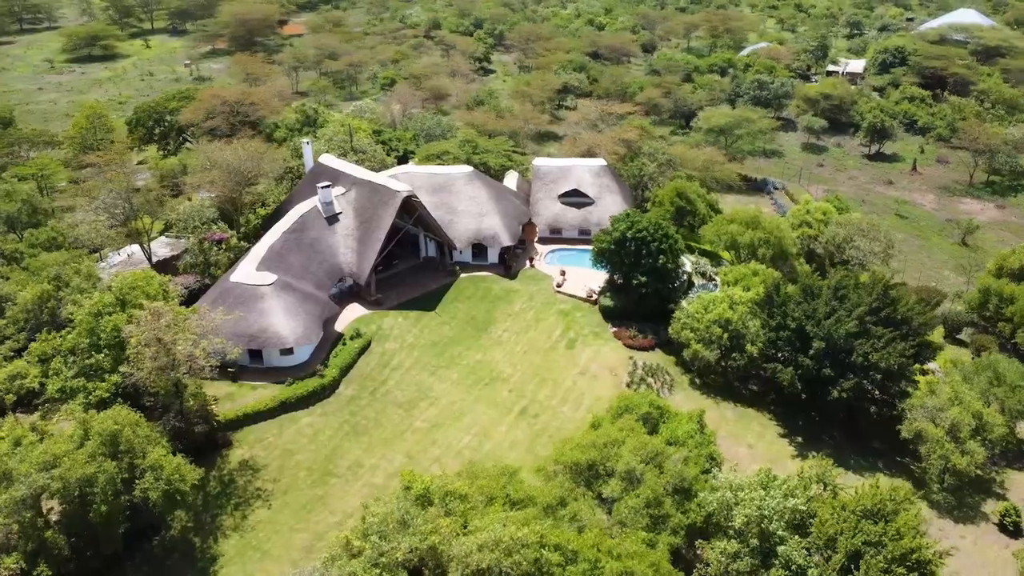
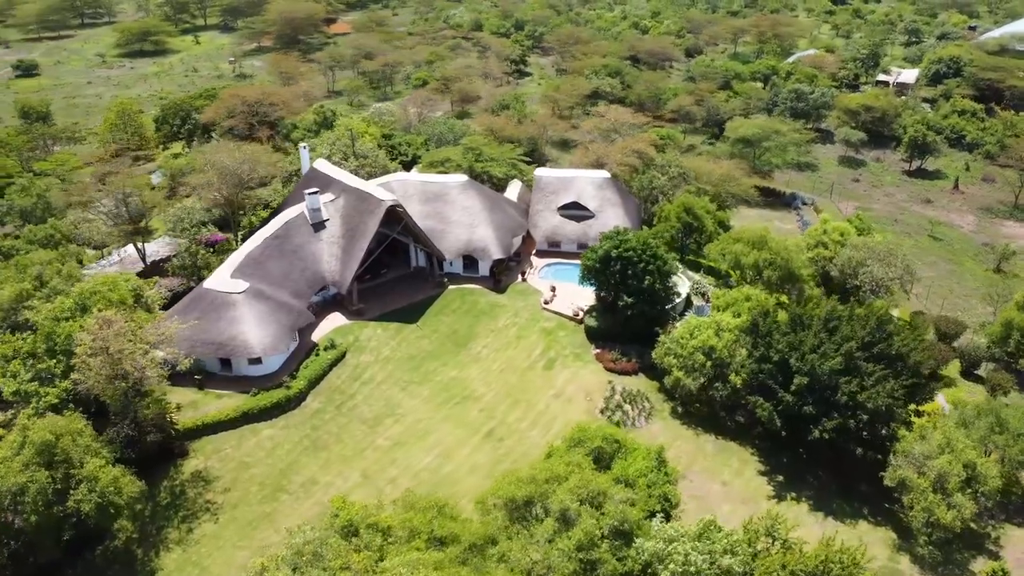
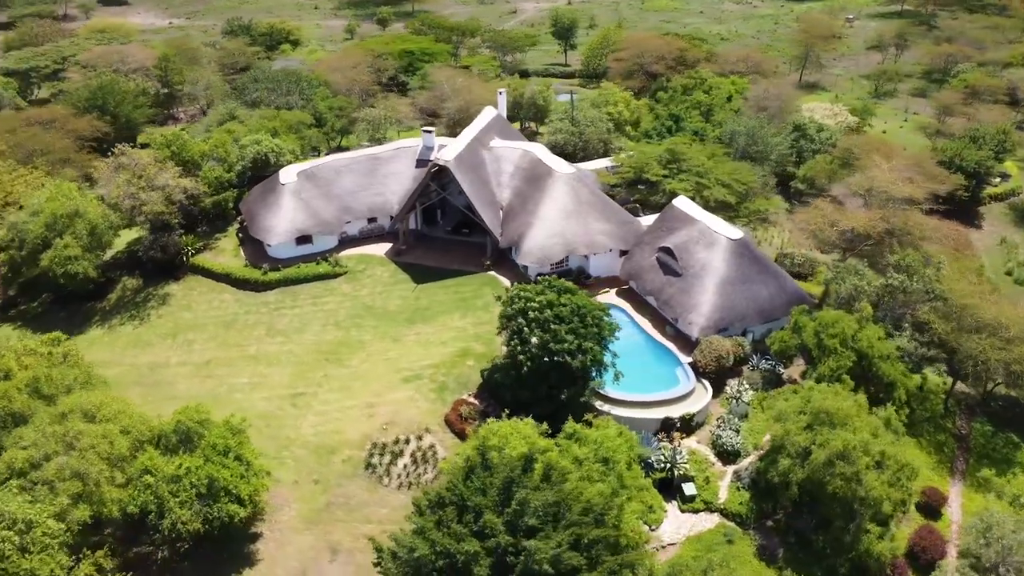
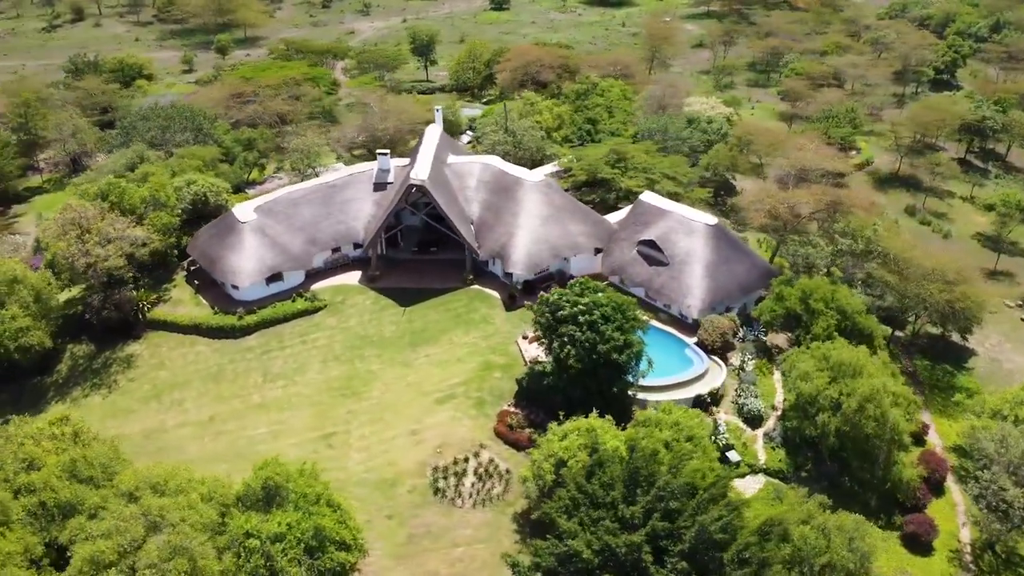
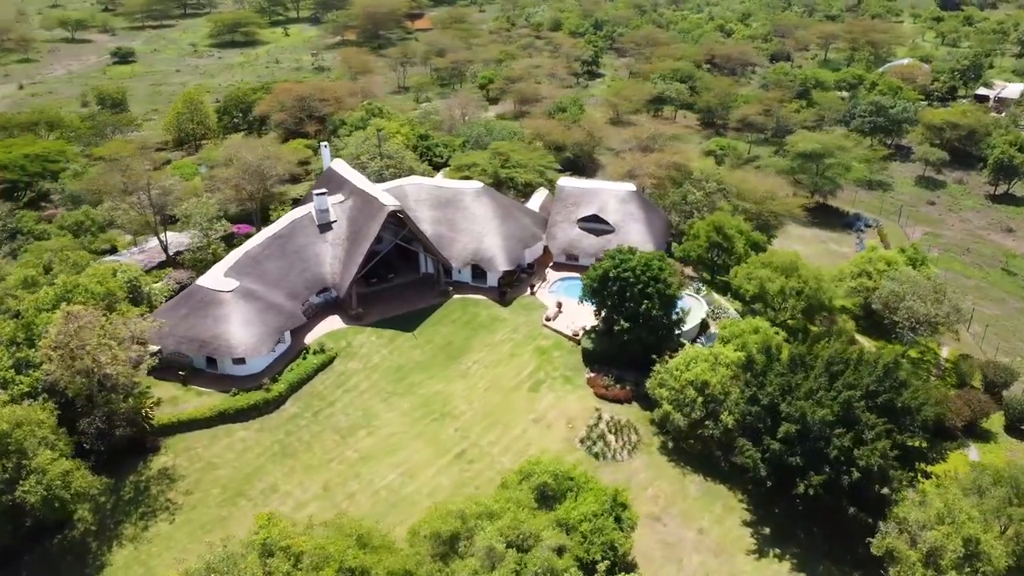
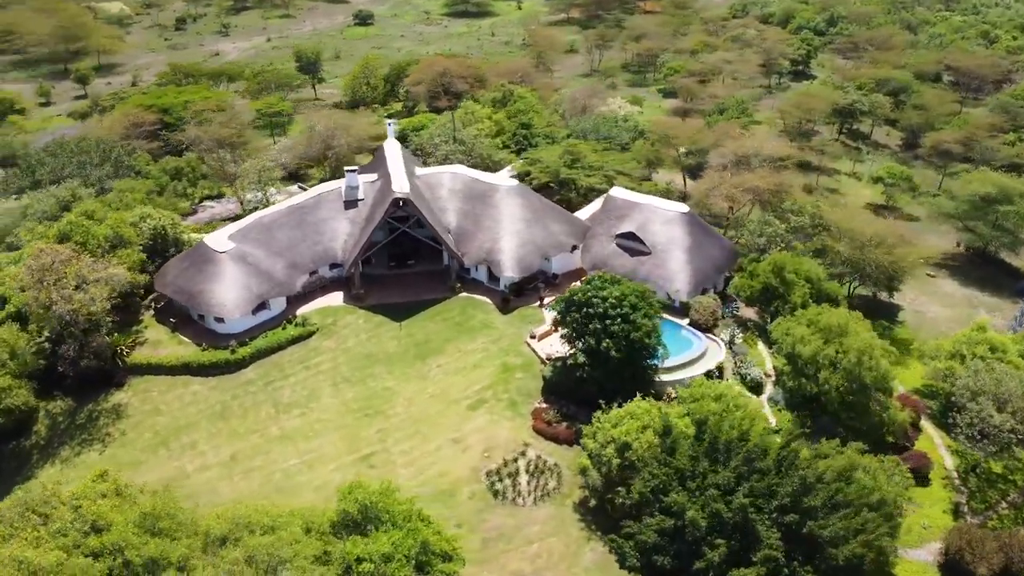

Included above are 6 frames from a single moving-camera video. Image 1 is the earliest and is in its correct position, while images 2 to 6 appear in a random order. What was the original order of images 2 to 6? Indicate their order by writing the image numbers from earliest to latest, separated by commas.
2, 5, 6, 4, 3
